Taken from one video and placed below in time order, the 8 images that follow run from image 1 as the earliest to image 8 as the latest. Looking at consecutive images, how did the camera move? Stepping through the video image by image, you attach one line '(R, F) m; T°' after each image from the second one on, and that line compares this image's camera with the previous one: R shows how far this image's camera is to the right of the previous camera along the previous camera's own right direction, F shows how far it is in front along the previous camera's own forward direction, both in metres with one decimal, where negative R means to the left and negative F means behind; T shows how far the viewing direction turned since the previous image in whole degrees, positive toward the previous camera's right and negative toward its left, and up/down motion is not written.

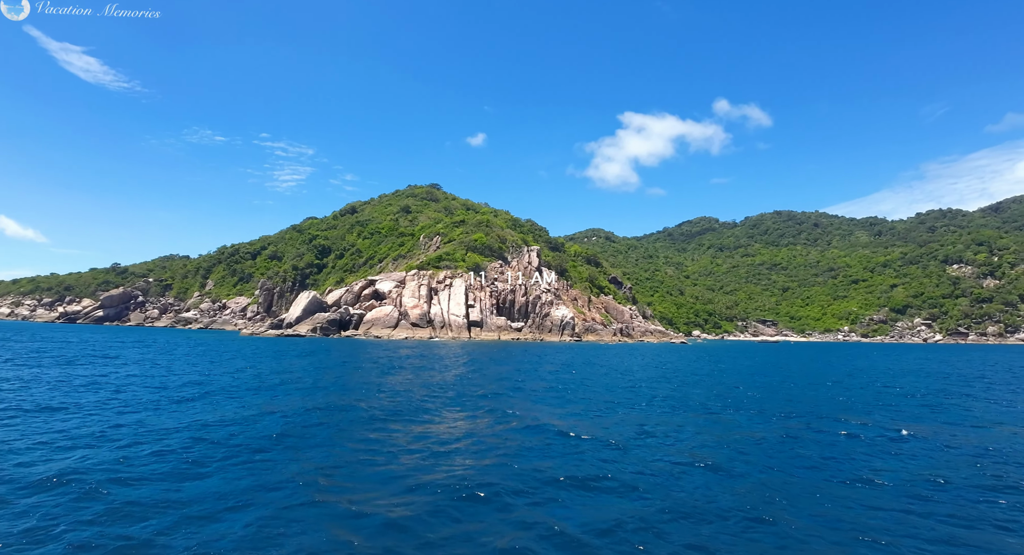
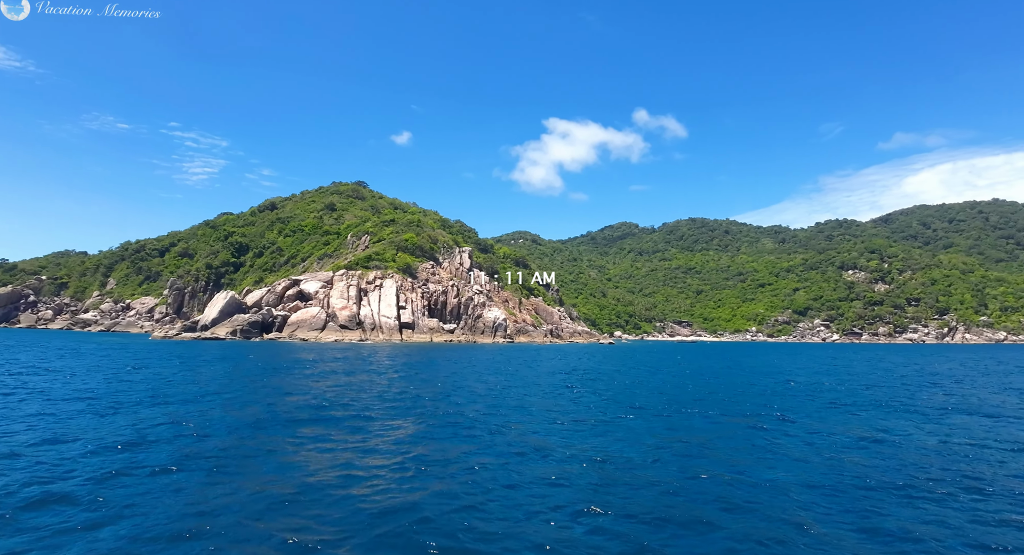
(-0.7, -0.1) m; +8°
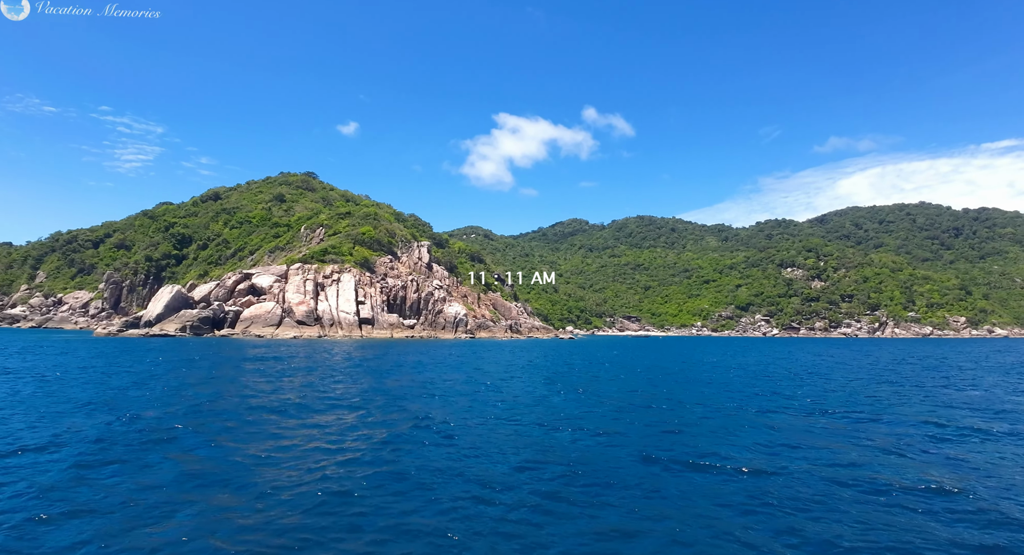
(-1.2, -0.1) m; +6°
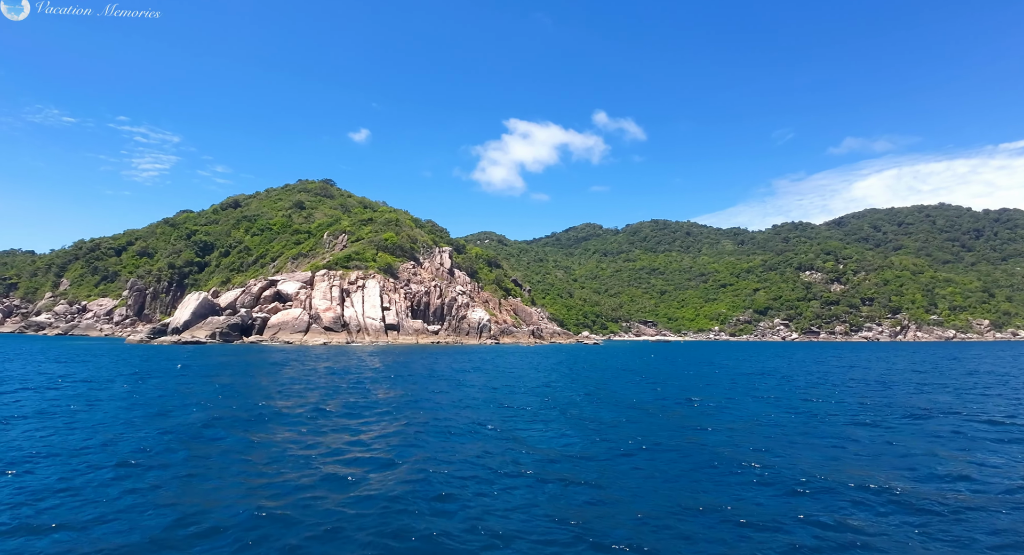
(-1.5, +0.2) m; -1°
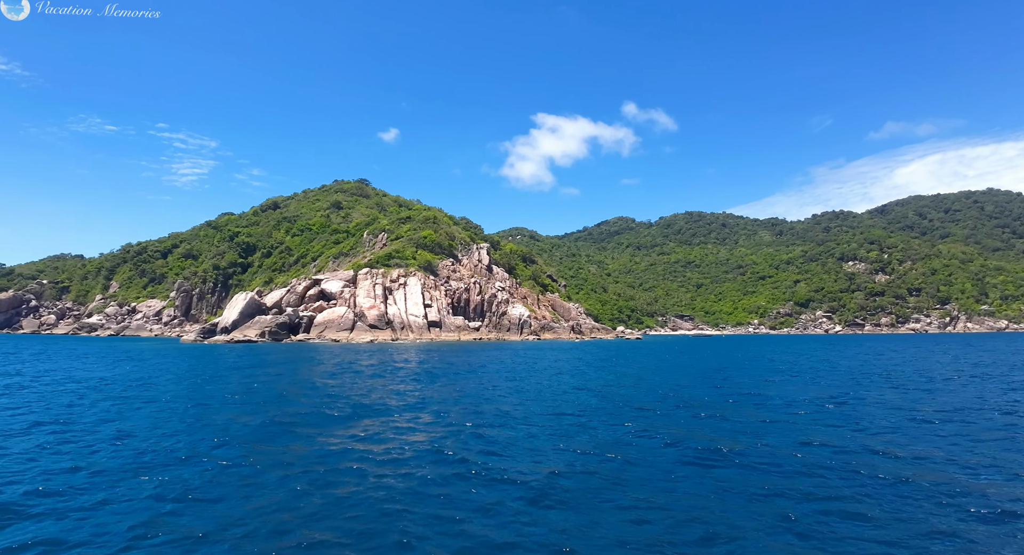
(-1.2, +0.4) m; -3°
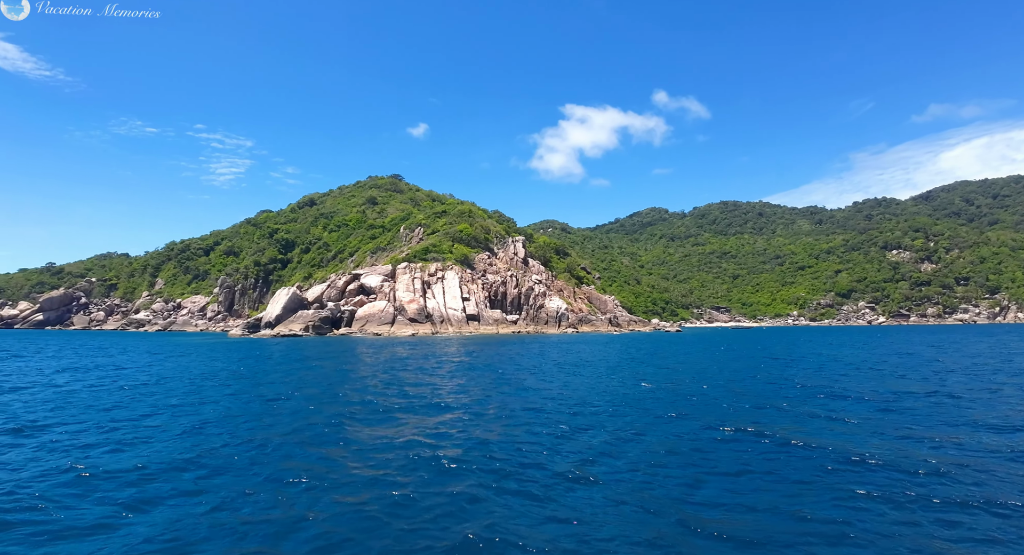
(-0.9, +0.3) m; -3°
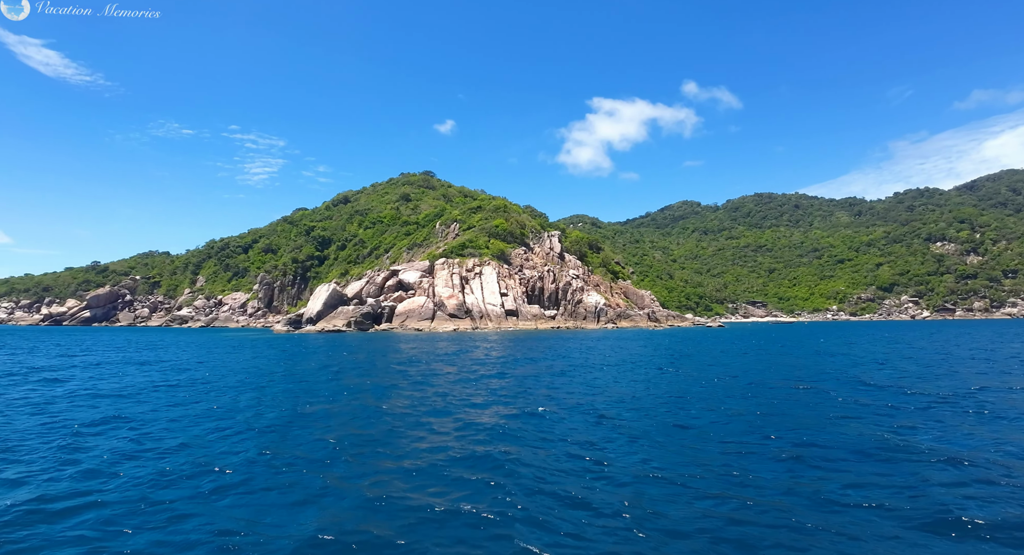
(-1.1, +0.3) m; -3°
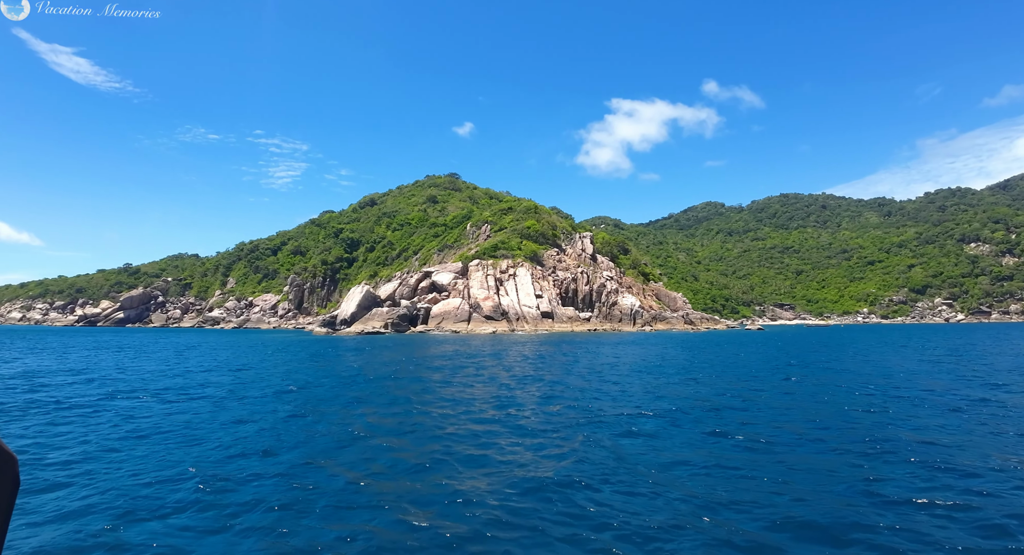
(-1.6, +0.4) m; -2°
